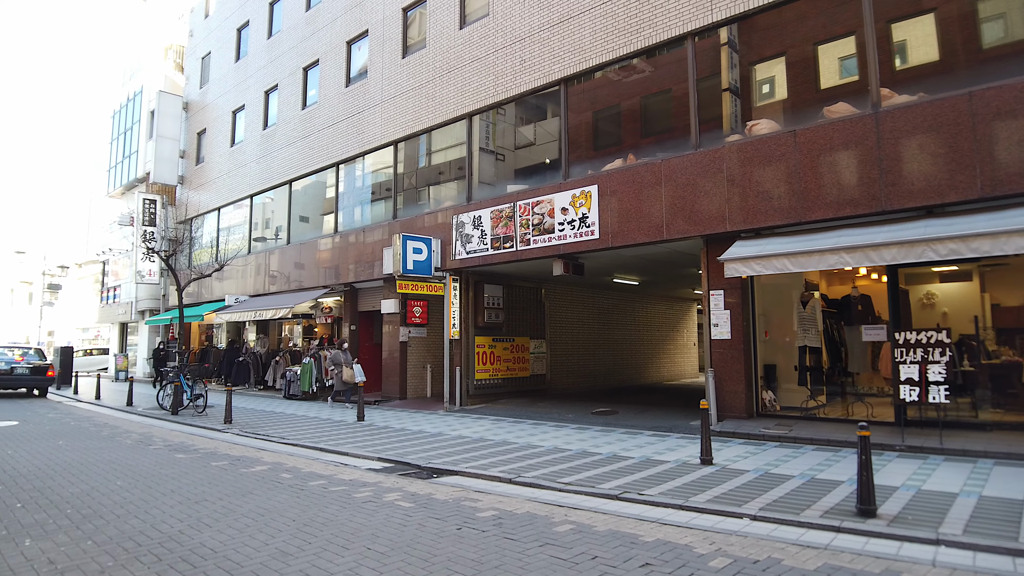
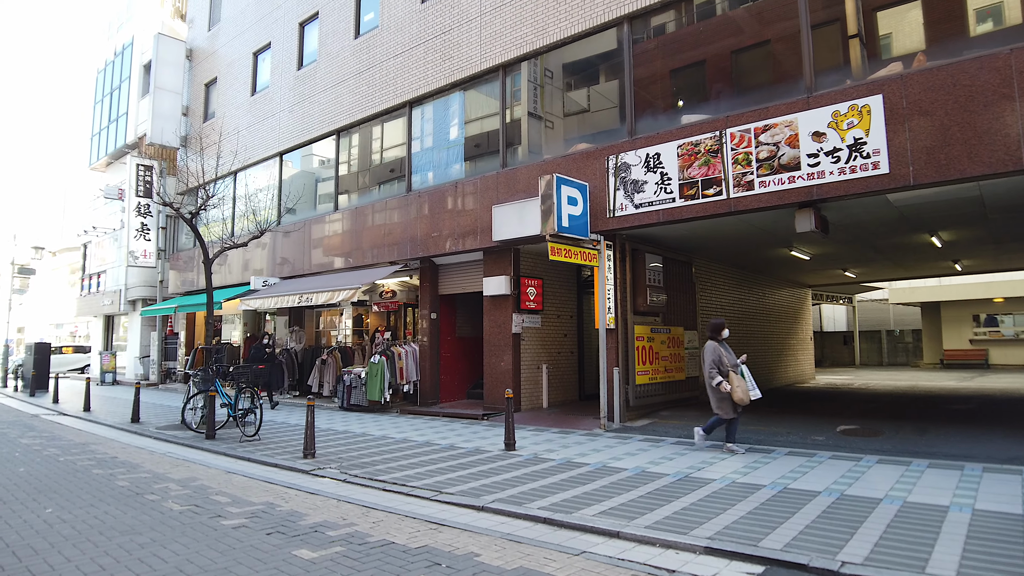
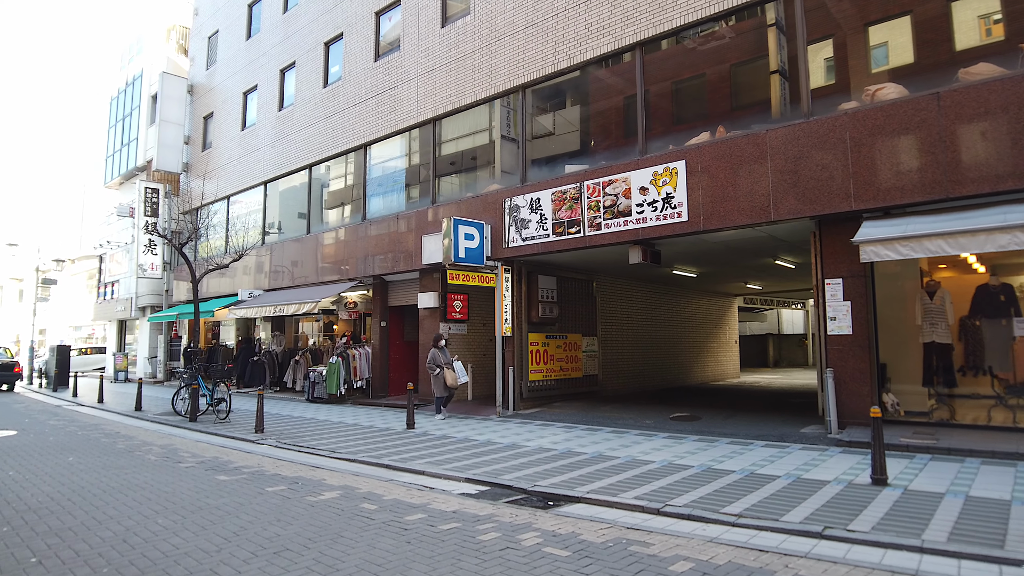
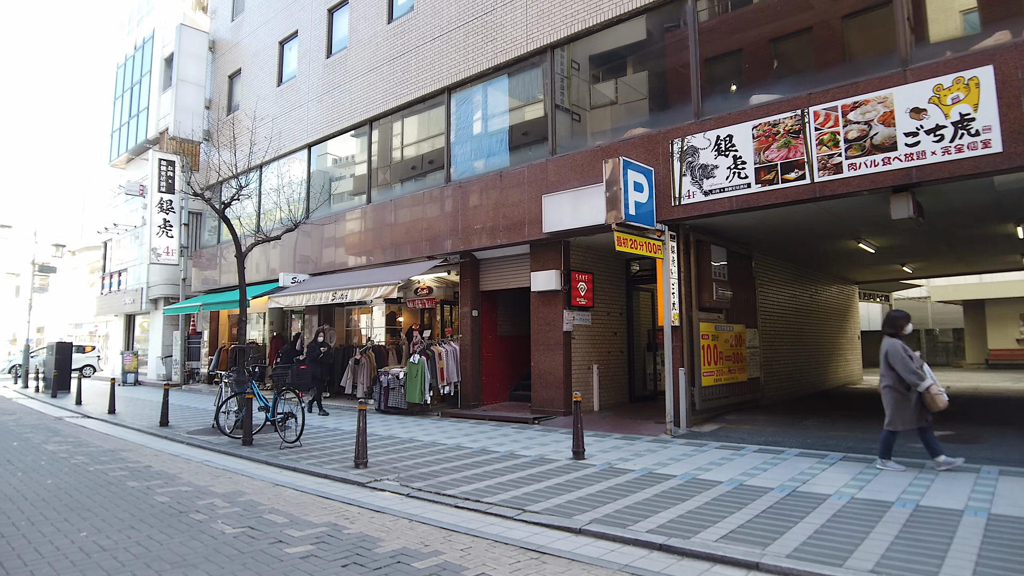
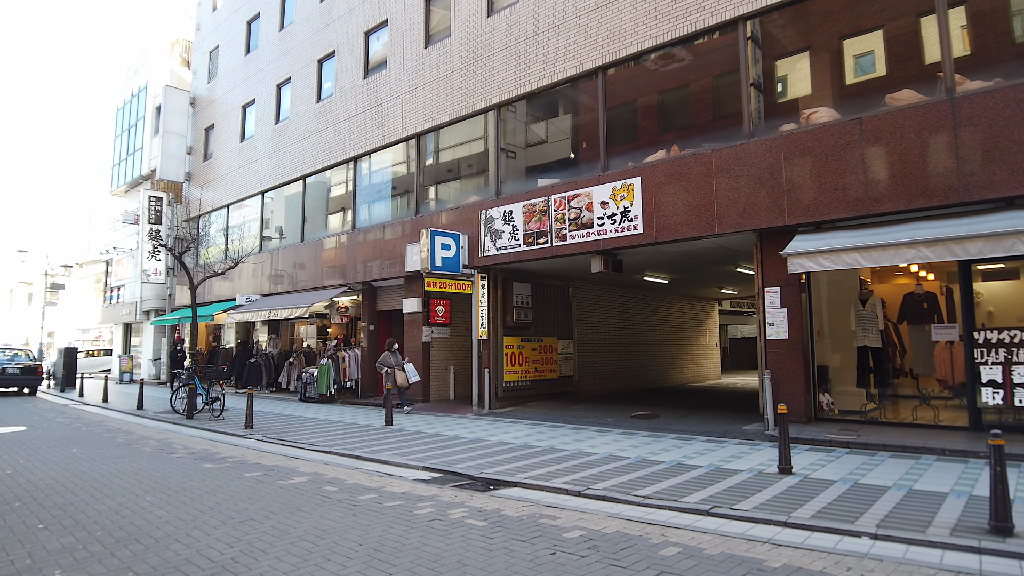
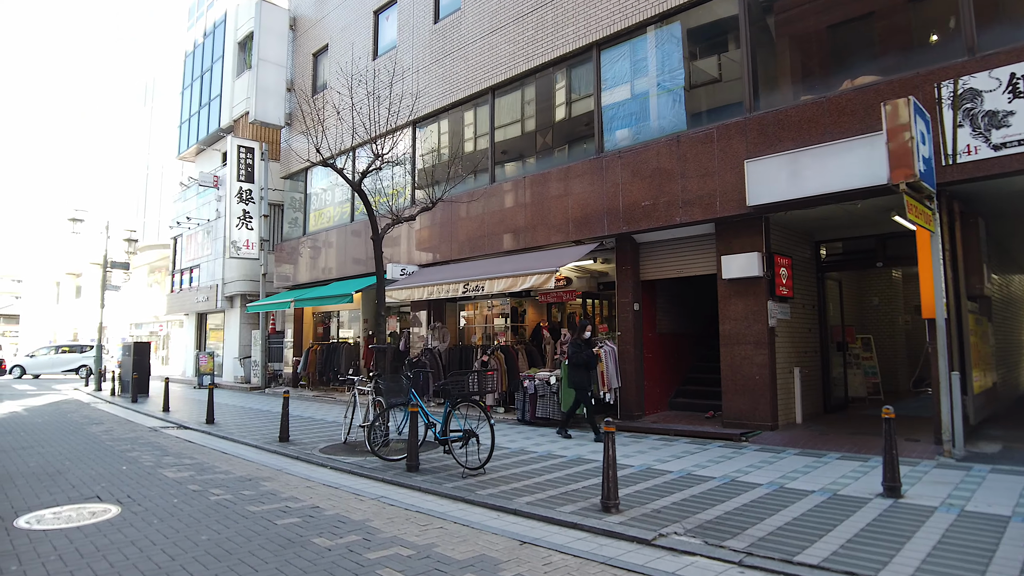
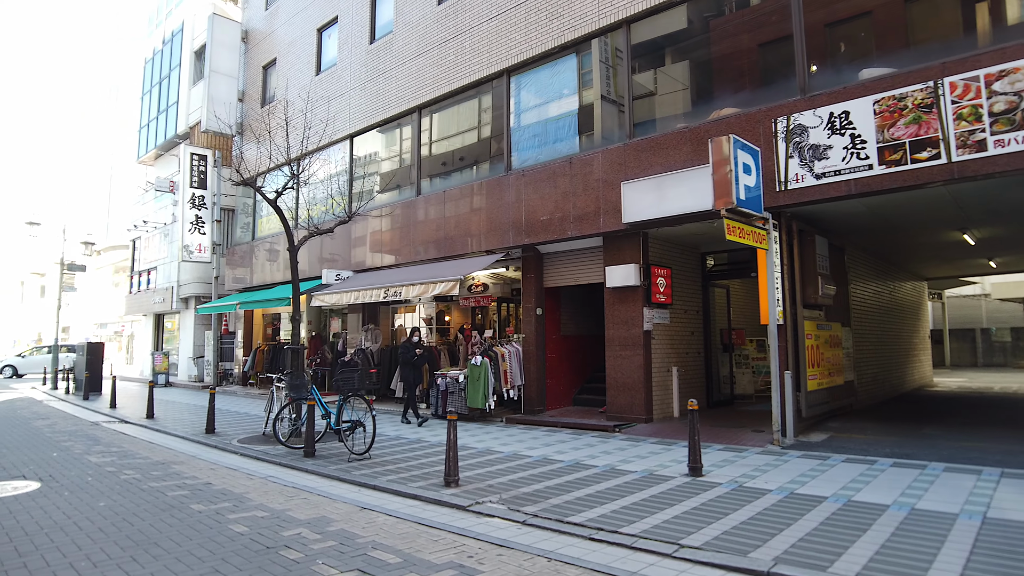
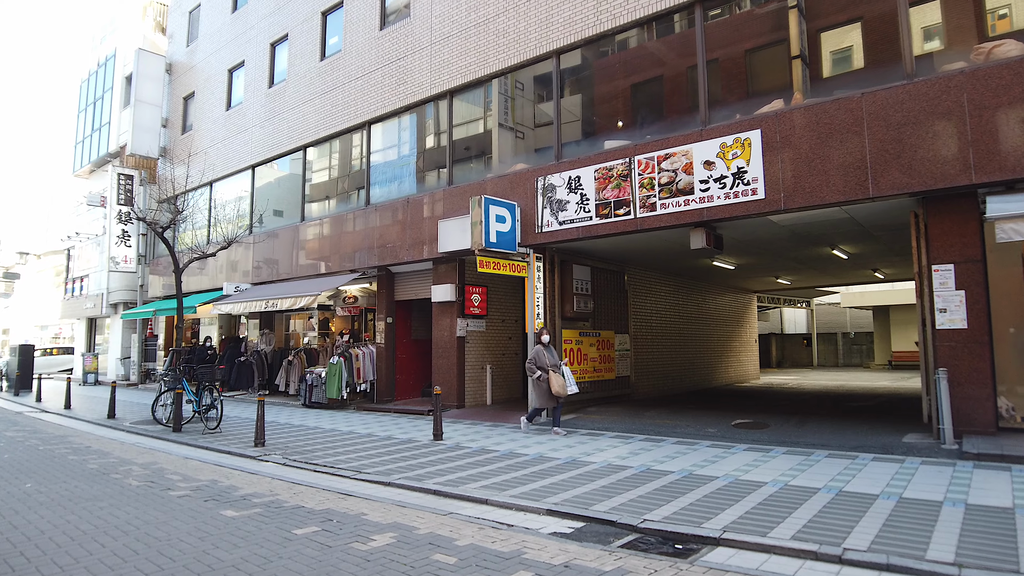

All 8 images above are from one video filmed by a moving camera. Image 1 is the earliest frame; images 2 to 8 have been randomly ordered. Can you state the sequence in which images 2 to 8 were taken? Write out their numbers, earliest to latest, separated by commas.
5, 3, 8, 2, 4, 7, 6
